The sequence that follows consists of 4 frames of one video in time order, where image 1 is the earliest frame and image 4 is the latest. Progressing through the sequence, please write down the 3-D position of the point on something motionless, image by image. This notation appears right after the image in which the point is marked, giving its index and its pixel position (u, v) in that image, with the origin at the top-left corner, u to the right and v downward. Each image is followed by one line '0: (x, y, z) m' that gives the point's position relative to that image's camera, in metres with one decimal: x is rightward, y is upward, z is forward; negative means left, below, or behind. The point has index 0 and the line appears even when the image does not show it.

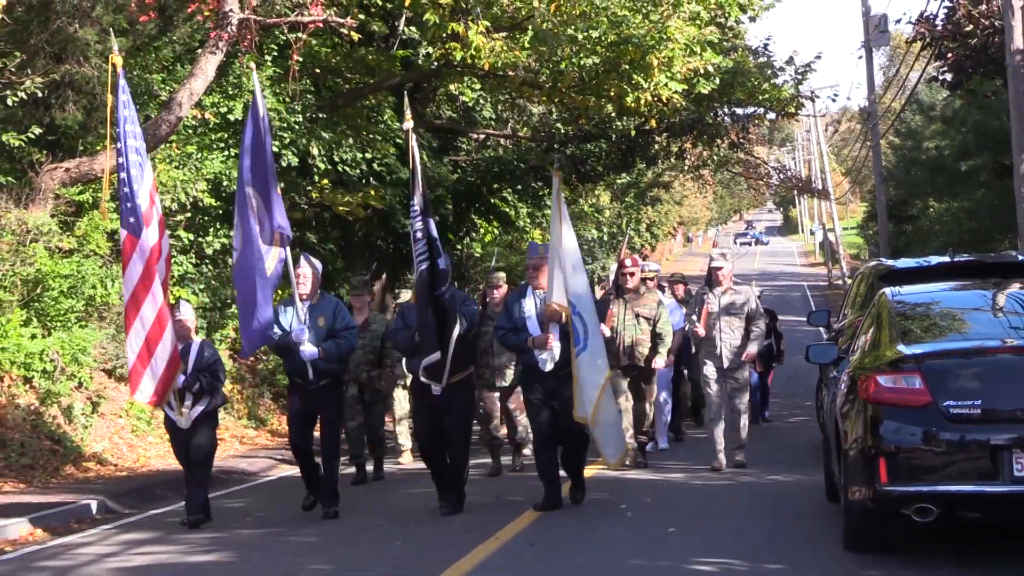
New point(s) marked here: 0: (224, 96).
0: (-3.5, +2.3, +16.6) m
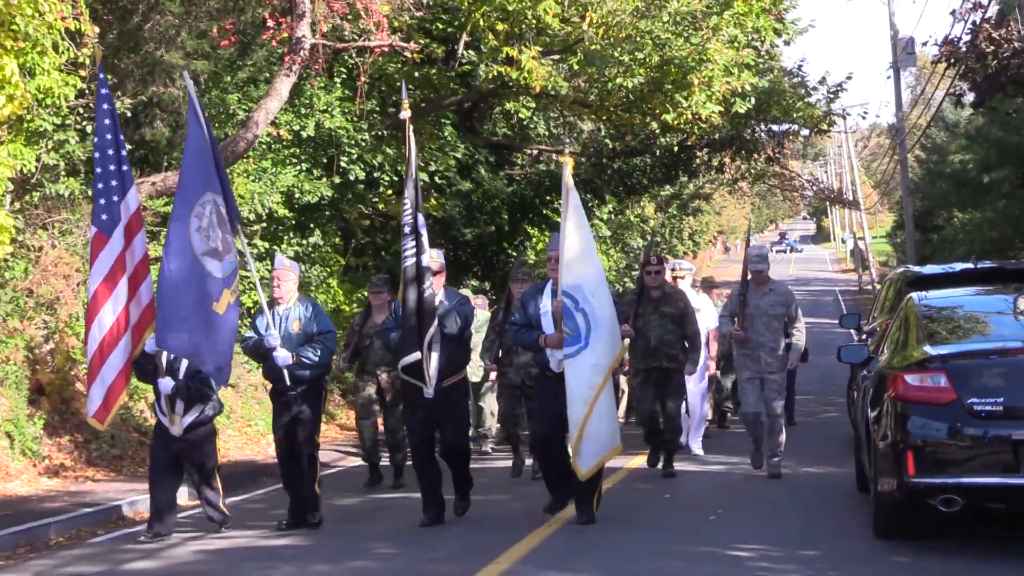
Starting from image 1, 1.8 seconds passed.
0: (-2.9, +2.3, +17.4) m
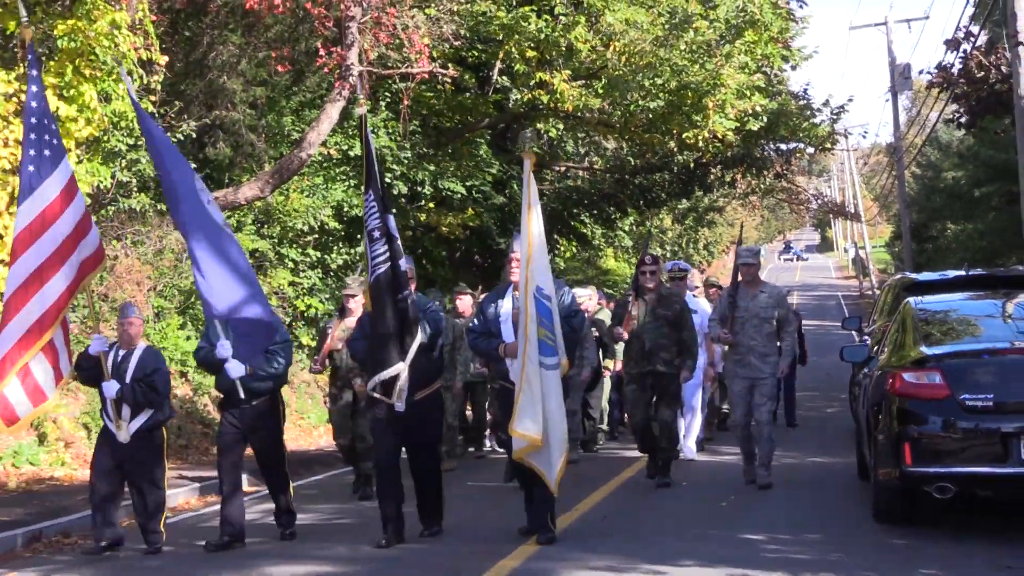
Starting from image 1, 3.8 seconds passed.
0: (-2.4, +2.2, +18.5) m
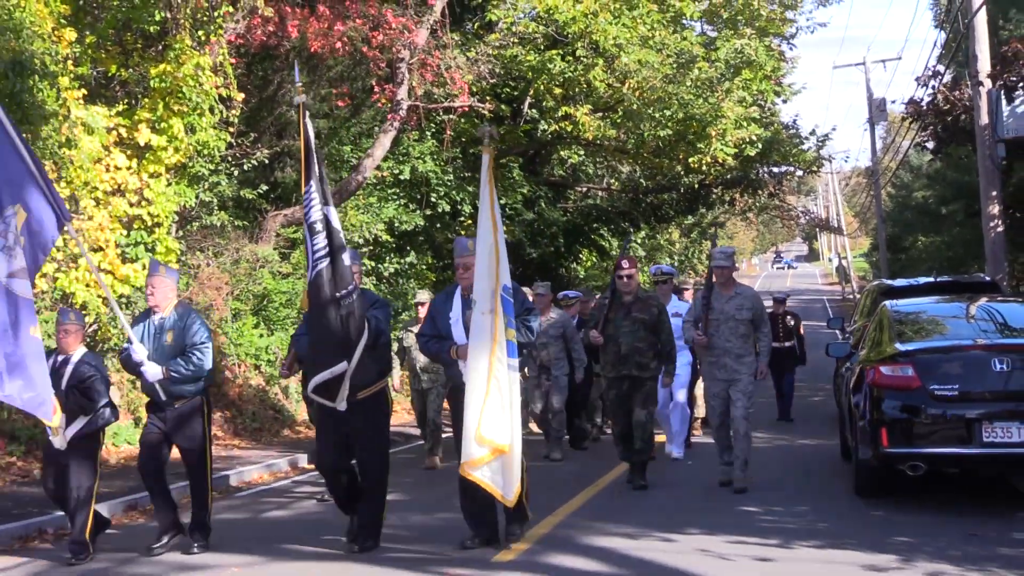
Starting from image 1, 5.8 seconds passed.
0: (-2.0, +2.2, +20.5) m
